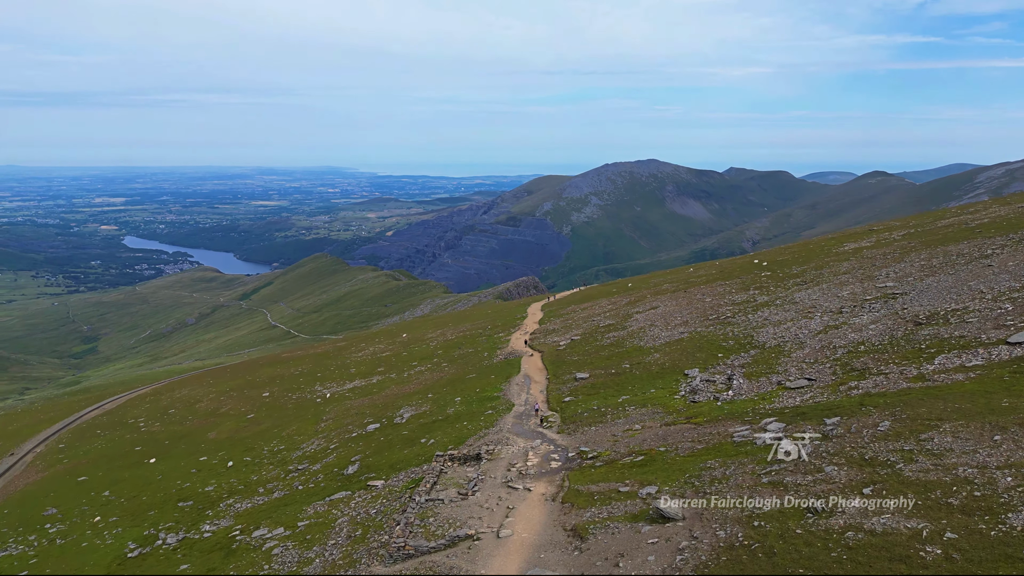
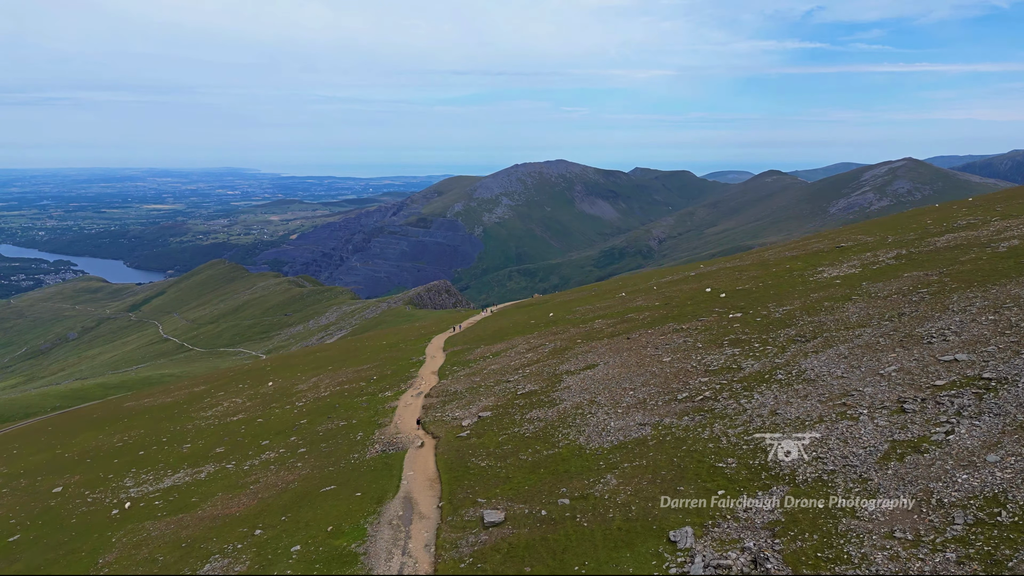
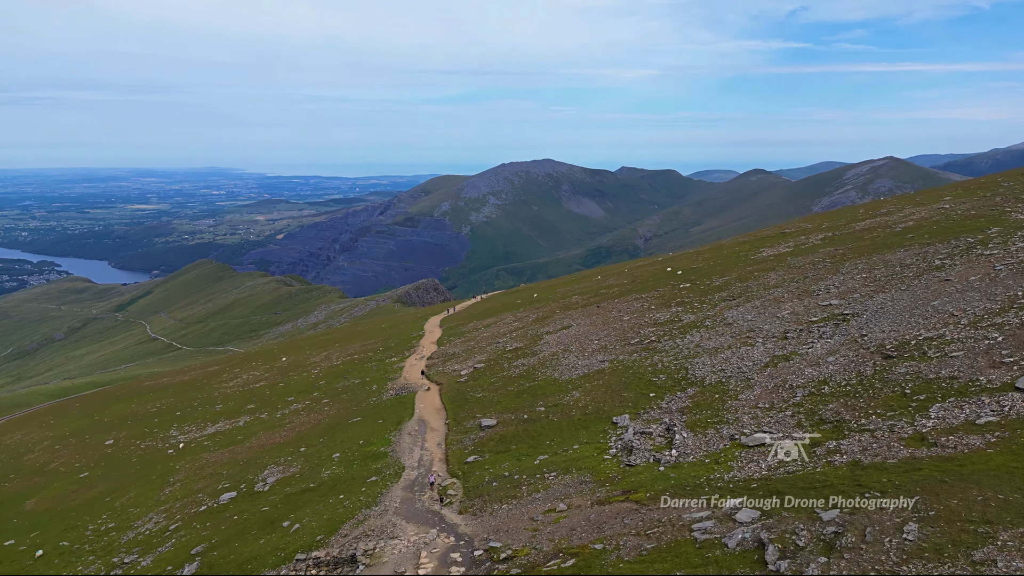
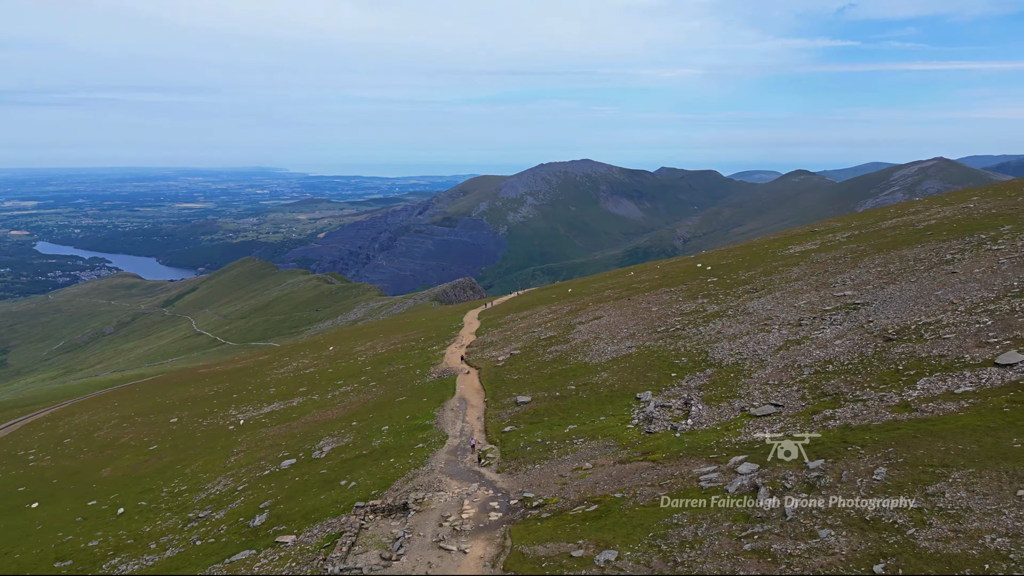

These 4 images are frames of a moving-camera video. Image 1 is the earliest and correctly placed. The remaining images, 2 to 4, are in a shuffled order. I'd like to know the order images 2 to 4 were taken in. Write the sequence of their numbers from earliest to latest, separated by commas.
4, 3, 2
